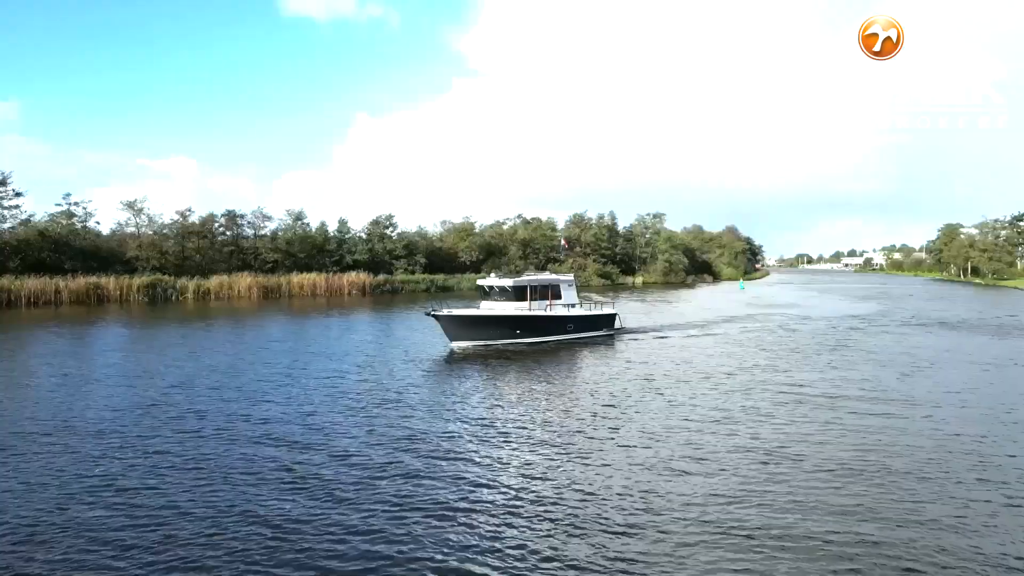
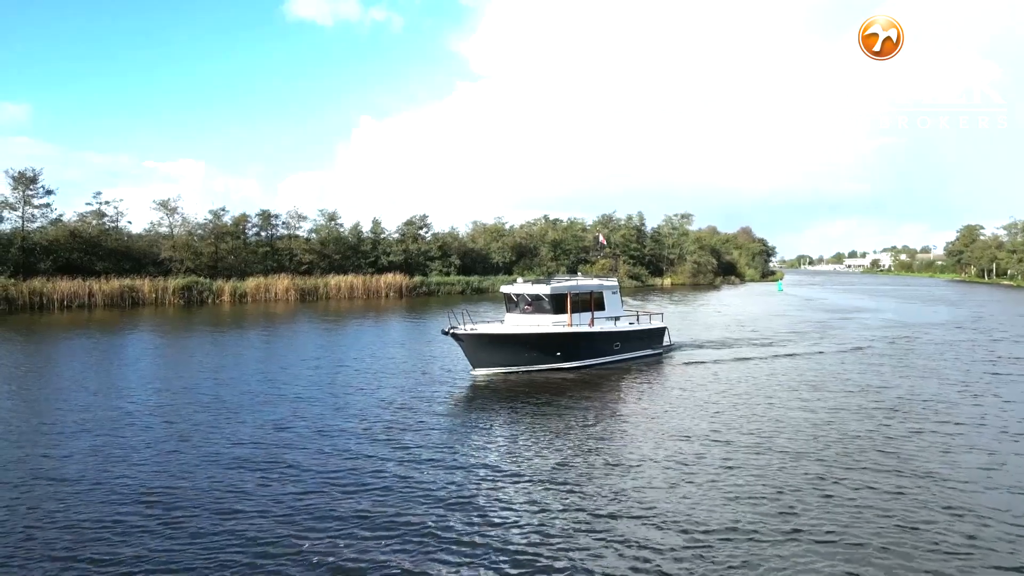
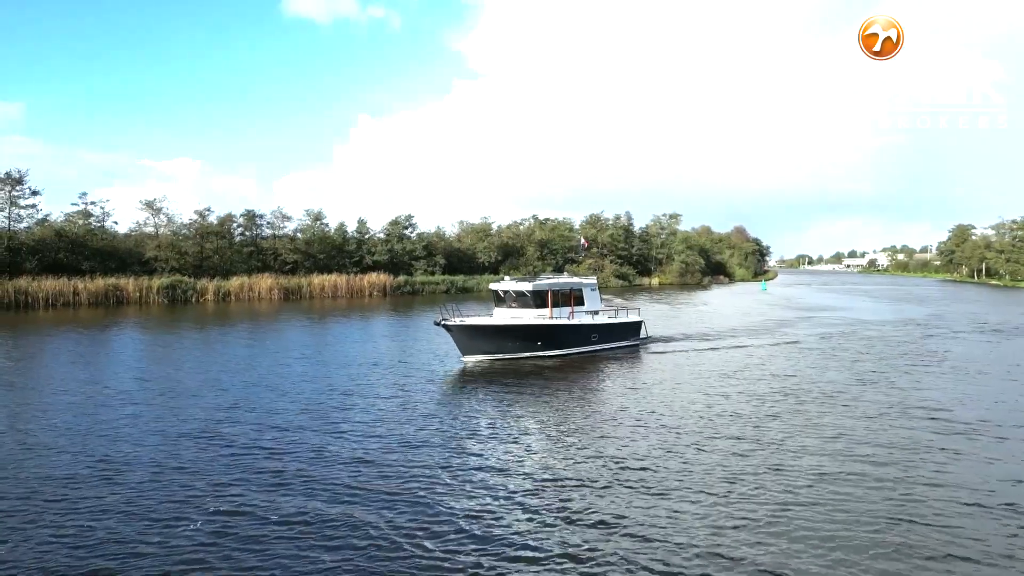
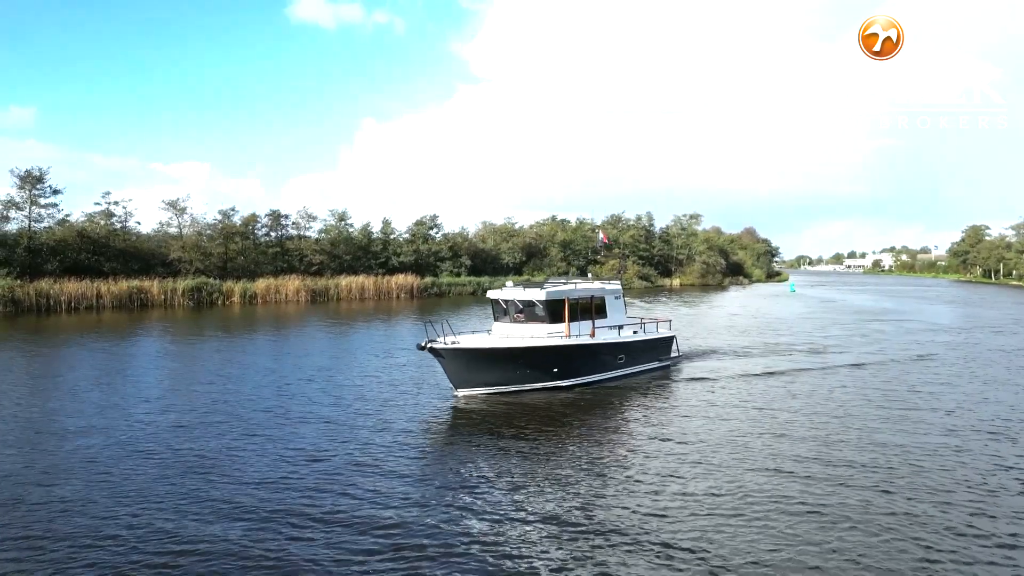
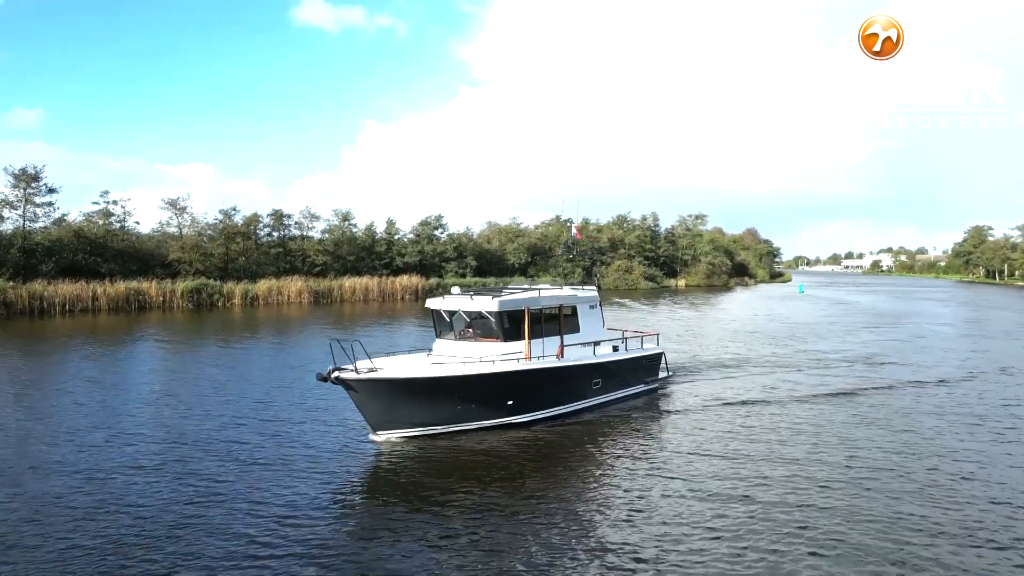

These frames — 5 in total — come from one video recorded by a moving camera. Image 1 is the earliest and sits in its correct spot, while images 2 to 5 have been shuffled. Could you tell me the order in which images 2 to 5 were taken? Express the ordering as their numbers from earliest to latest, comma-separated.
3, 2, 4, 5
